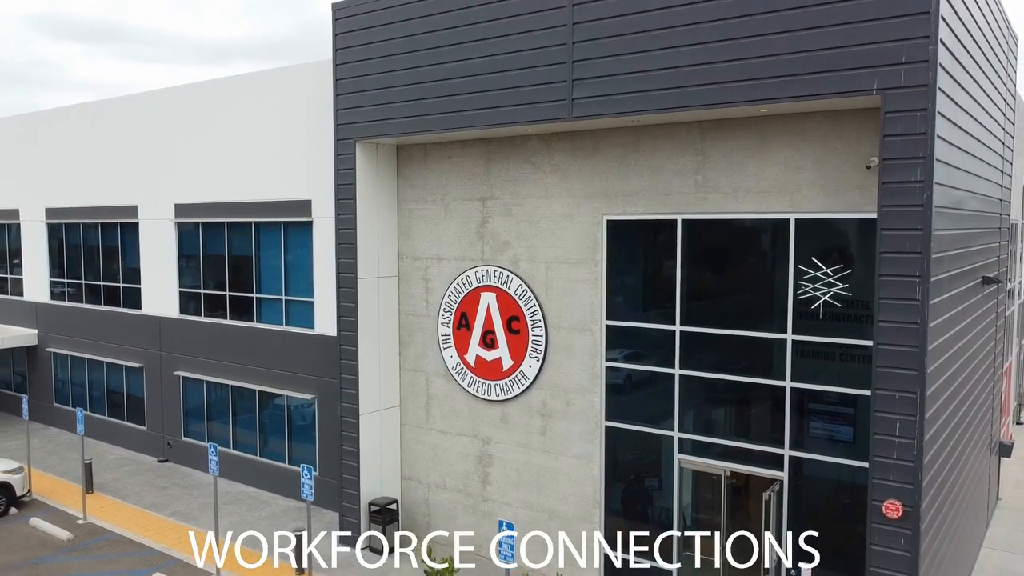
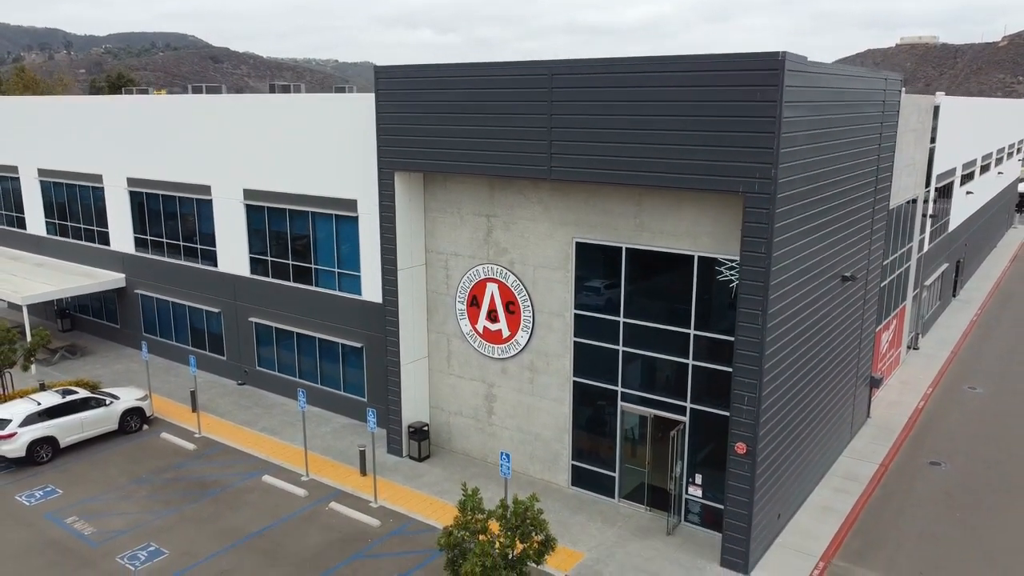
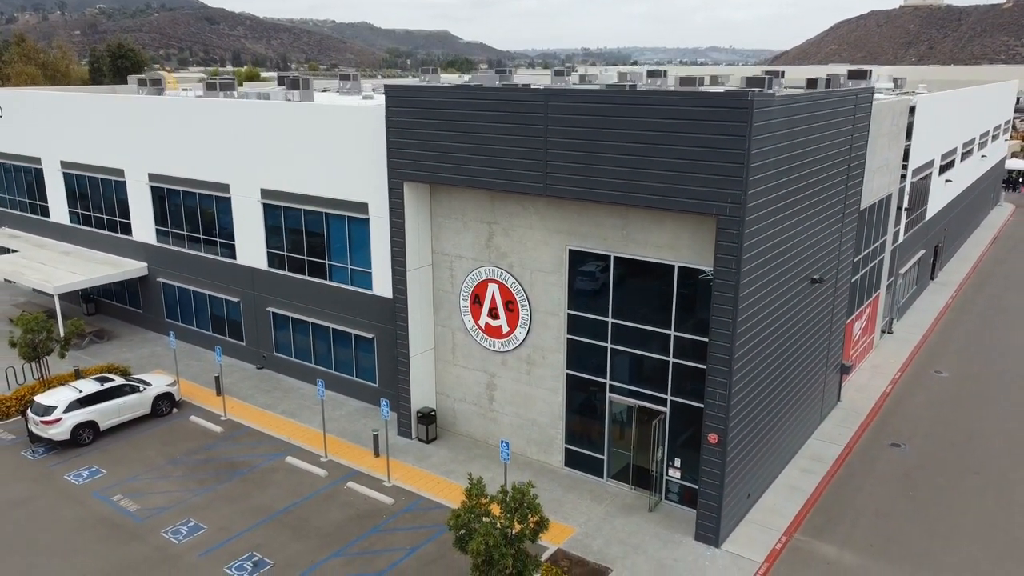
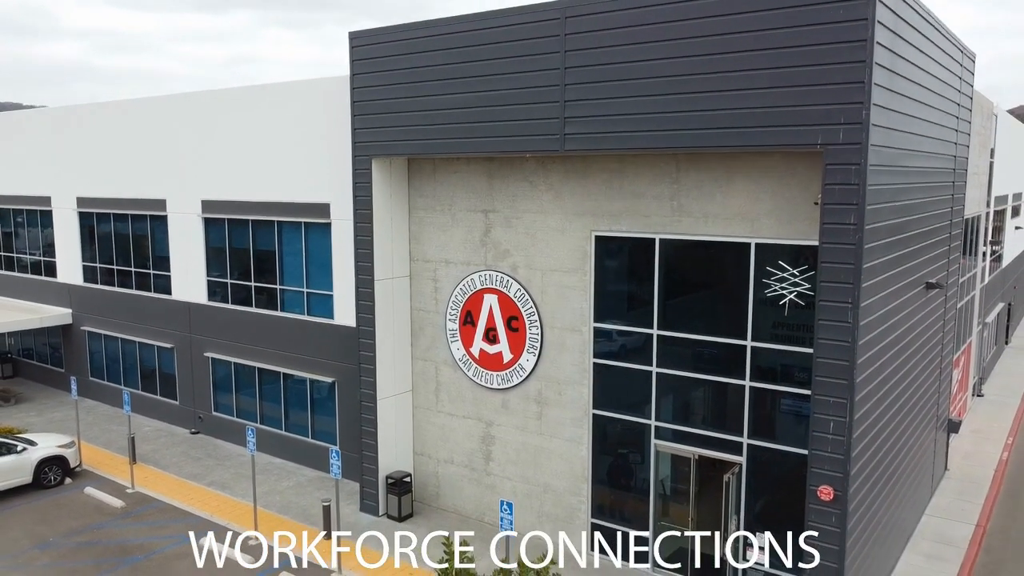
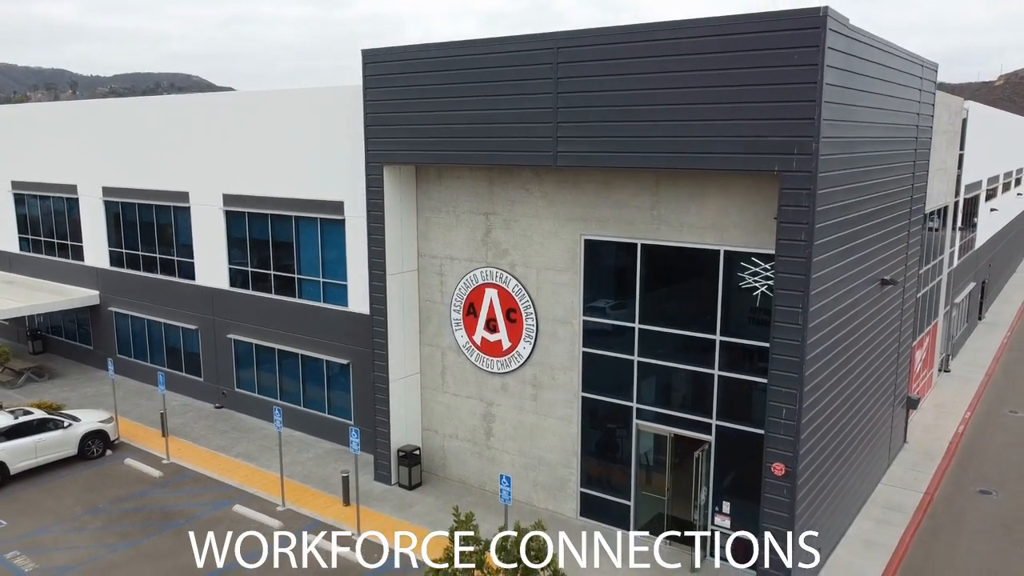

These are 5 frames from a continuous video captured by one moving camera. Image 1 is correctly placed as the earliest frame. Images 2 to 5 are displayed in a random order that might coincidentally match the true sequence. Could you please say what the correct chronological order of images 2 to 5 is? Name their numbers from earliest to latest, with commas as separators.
4, 5, 2, 3
